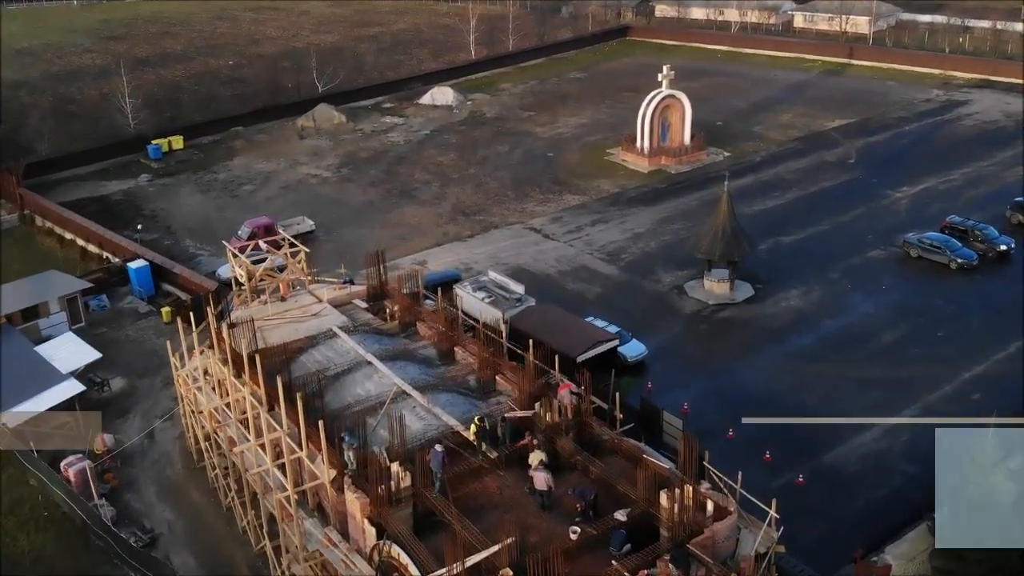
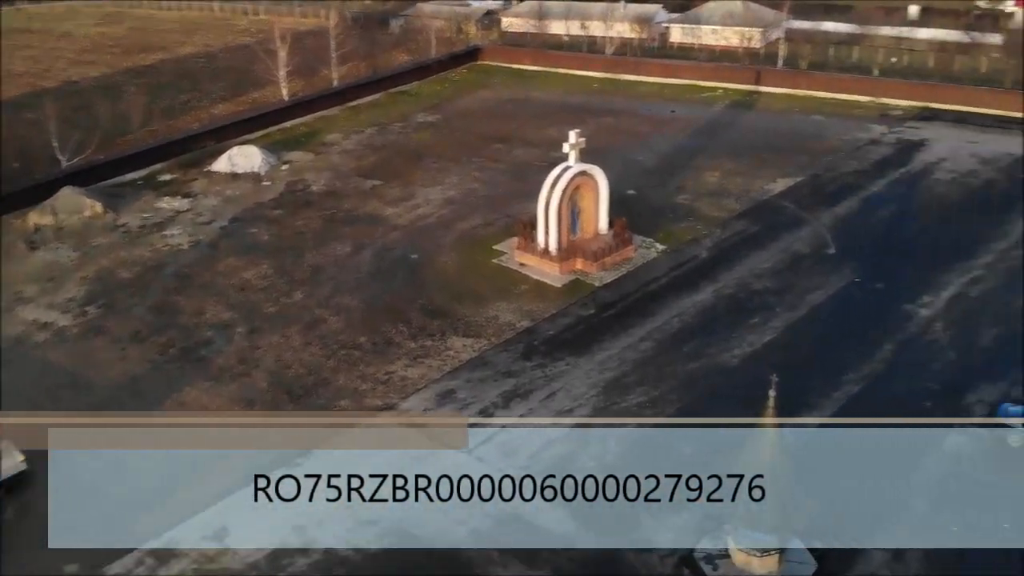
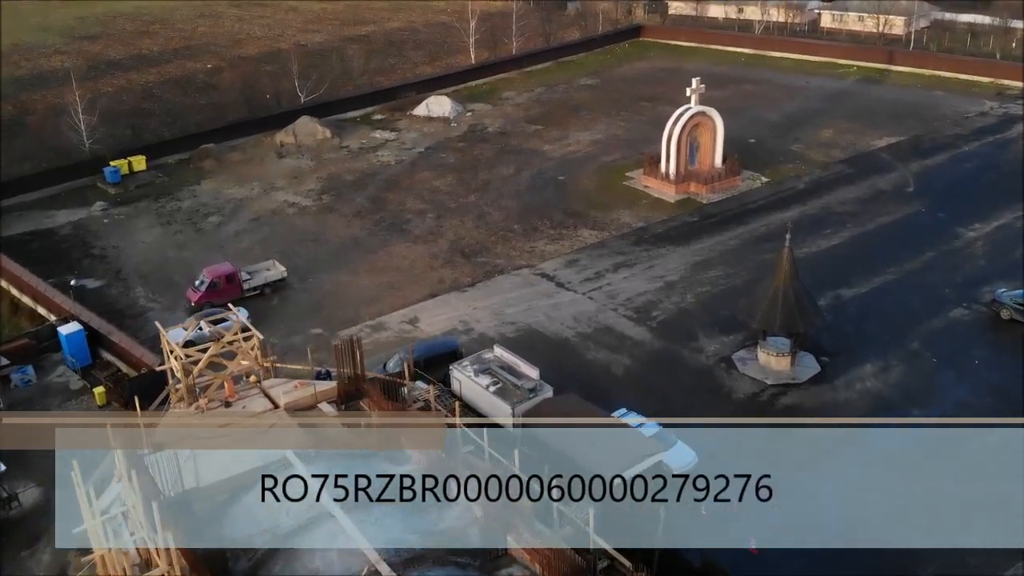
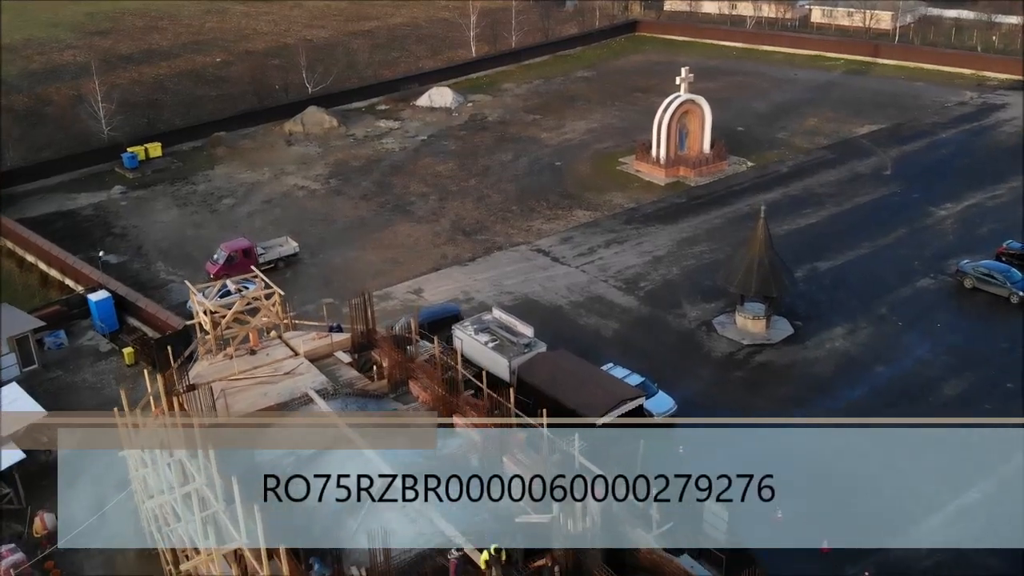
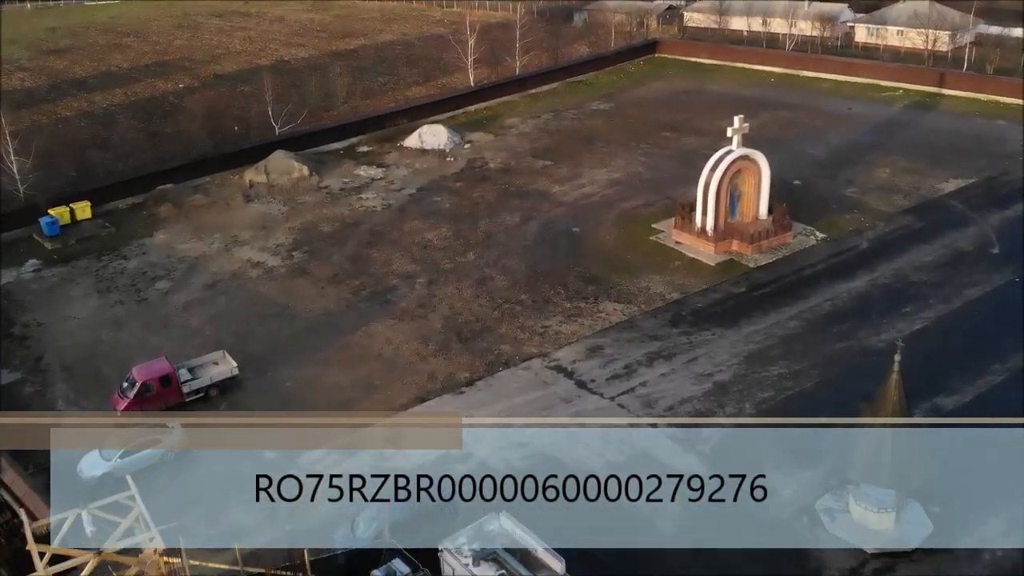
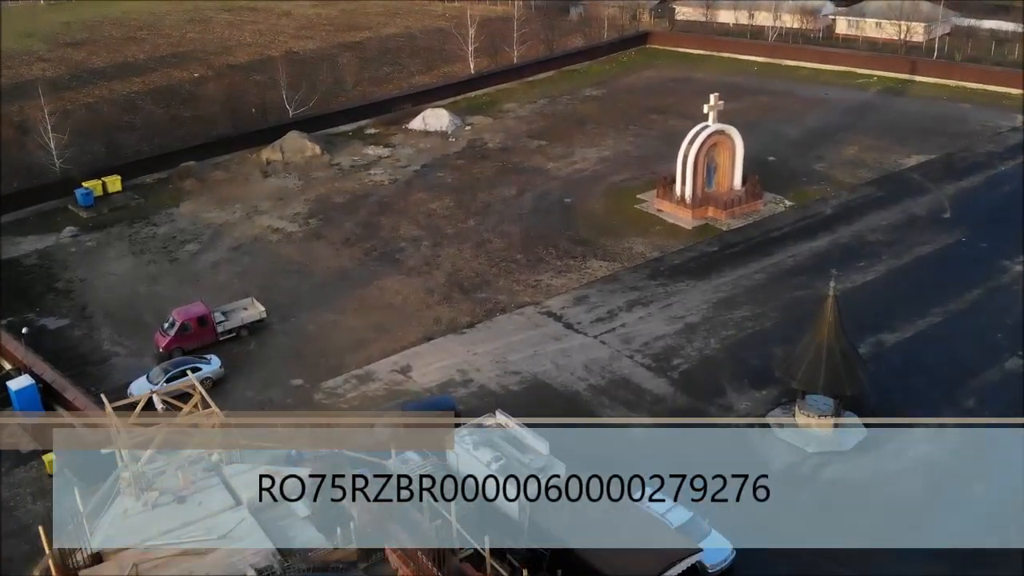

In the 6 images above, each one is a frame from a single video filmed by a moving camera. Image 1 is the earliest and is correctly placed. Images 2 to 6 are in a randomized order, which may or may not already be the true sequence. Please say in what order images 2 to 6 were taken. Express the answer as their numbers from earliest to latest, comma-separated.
4, 3, 6, 5, 2
